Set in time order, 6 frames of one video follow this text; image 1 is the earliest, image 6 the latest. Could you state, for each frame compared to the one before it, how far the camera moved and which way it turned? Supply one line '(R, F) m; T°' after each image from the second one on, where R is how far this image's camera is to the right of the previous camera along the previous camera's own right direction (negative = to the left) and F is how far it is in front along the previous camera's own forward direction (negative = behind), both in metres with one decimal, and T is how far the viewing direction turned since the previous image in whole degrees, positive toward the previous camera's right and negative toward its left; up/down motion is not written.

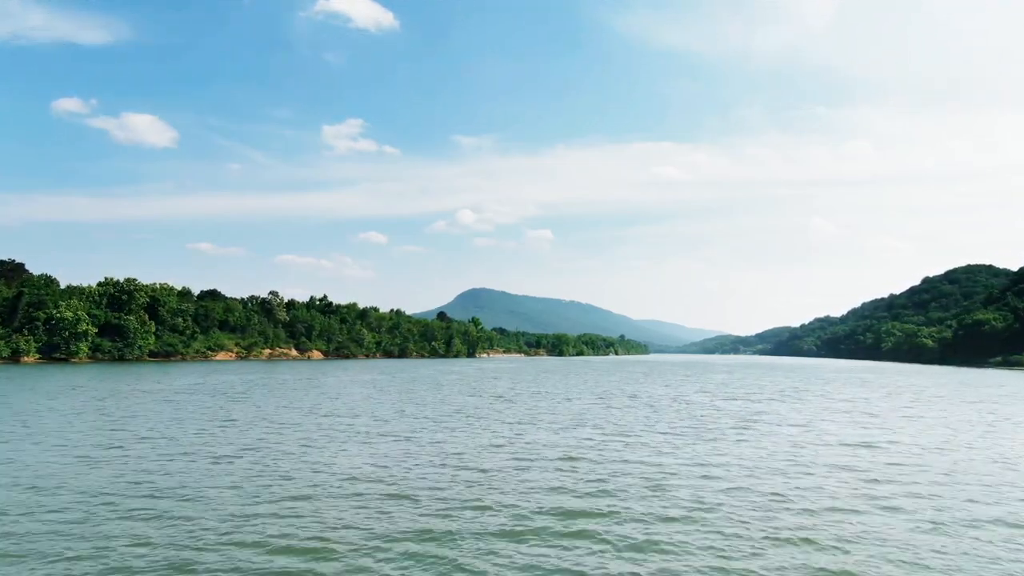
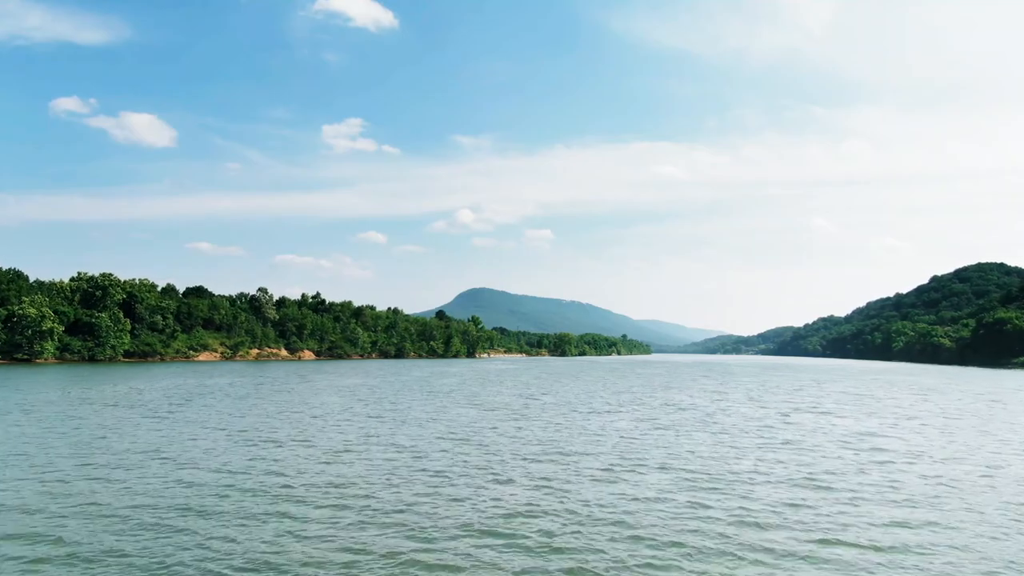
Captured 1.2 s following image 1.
(-0.5, +7.5) m; 0°
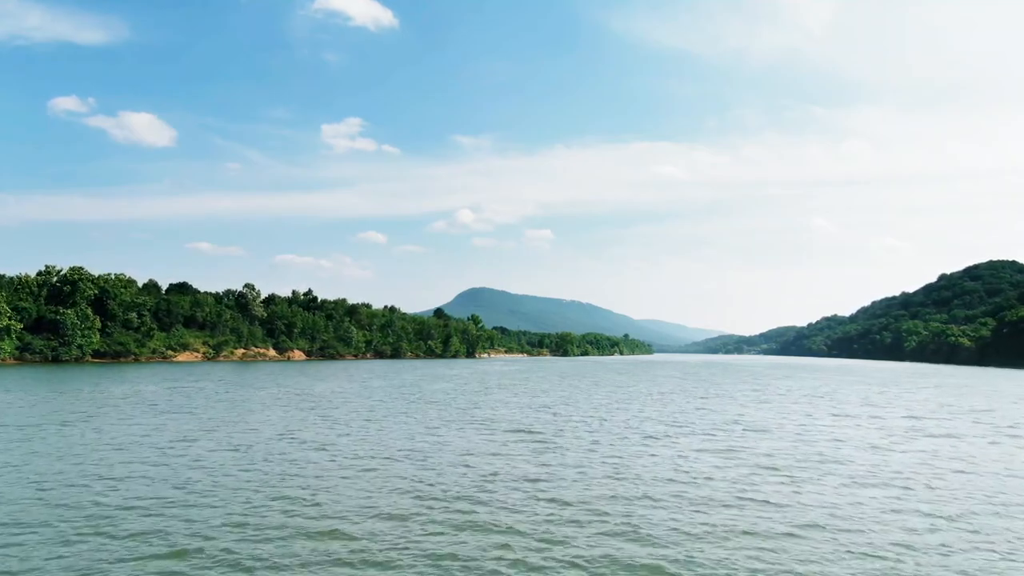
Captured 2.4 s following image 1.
(-0.4, +7.8) m; 0°
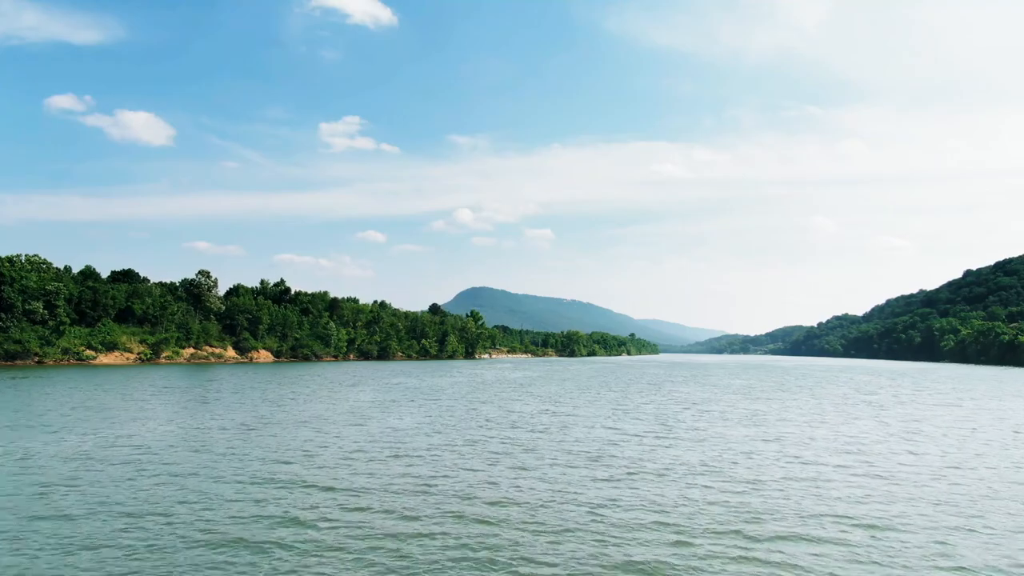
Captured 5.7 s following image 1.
(-1.4, +21.6) m; 0°
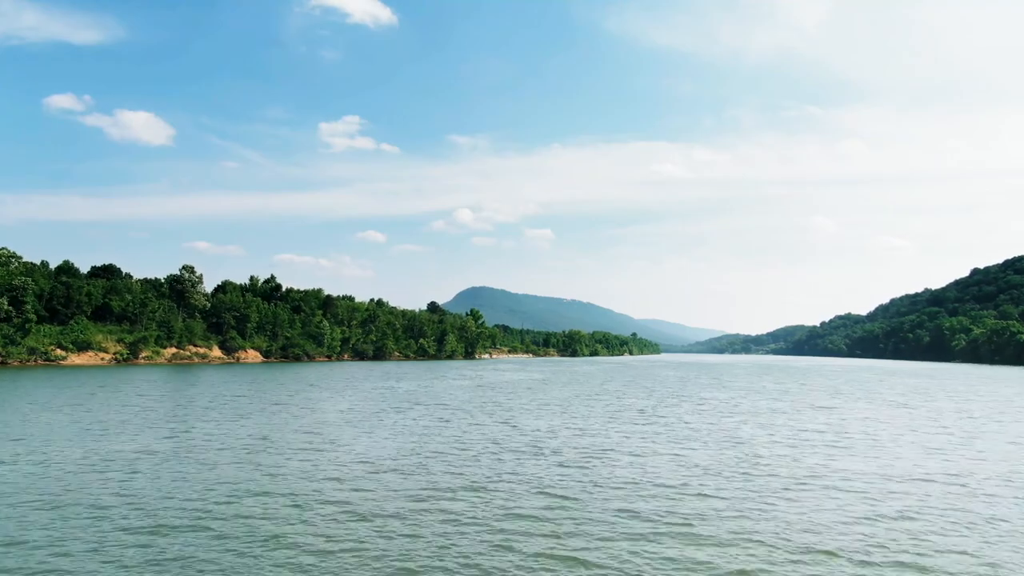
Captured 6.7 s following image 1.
(-0.4, +6.0) m; 0°
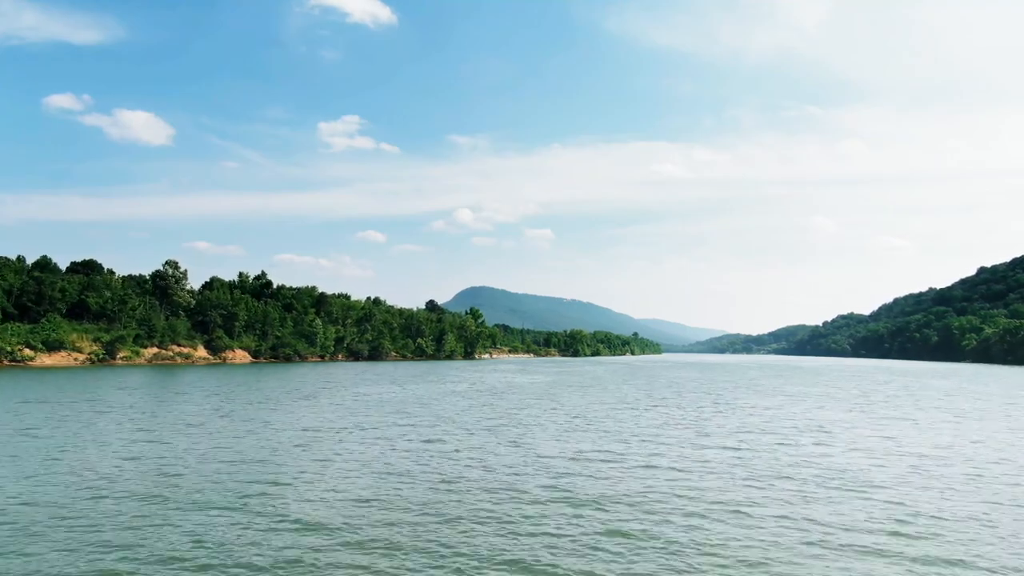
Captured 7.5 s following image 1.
(-0.3, +5.3) m; 0°
